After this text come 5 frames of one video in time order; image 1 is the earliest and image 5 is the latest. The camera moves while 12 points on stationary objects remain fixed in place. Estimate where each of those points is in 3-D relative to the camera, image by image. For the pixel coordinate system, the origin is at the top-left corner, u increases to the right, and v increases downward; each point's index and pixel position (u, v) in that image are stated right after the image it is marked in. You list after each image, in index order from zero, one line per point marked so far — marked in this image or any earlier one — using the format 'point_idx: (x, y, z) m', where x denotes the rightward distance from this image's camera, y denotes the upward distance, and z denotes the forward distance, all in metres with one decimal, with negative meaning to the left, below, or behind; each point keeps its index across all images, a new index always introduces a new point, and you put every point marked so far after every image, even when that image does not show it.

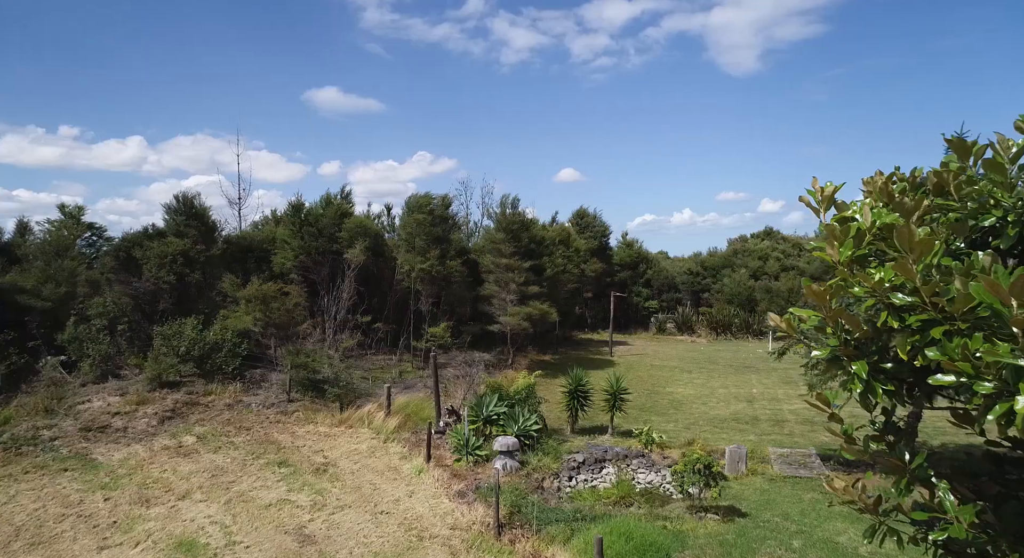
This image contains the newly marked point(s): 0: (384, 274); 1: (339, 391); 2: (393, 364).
0: (-3.3, +0.1, +19.2) m
1: (-3.6, -2.3, +15.6) m
2: (-2.8, -2.1, +18.0) m
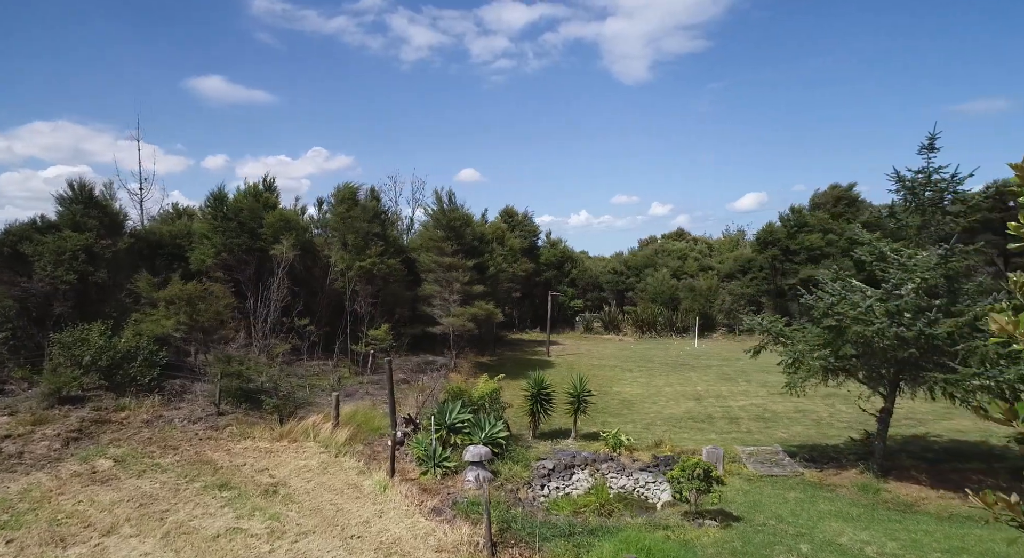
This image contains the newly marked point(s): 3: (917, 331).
0: (-4.7, +0.1, +17.8) m
1: (-4.4, -2.3, +14.1) m
2: (-4.1, -2.0, +16.6) m
3: (+5.7, -0.8, +10.5) m
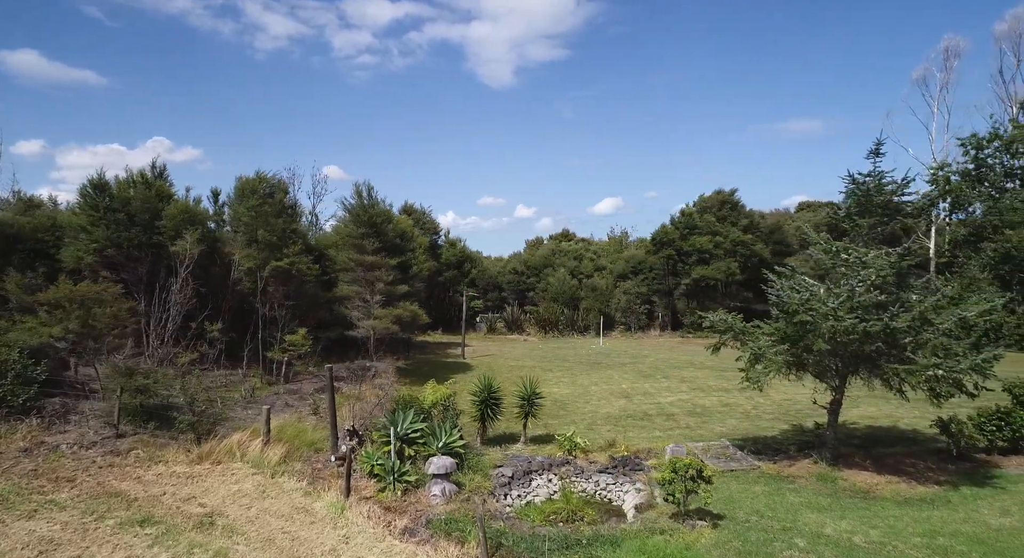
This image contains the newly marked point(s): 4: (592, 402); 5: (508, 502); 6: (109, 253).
0: (-6.3, +0.1, +15.9) m
1: (-5.3, -2.3, +12.4) m
2: (-5.4, -2.0, +14.9) m
3: (+5.3, -0.7, +10.8) m
4: (+1.8, -2.7, +16.7) m
5: (0.0, -3.3, +11.1) m
6: (-7.9, +0.5, +14.7) m
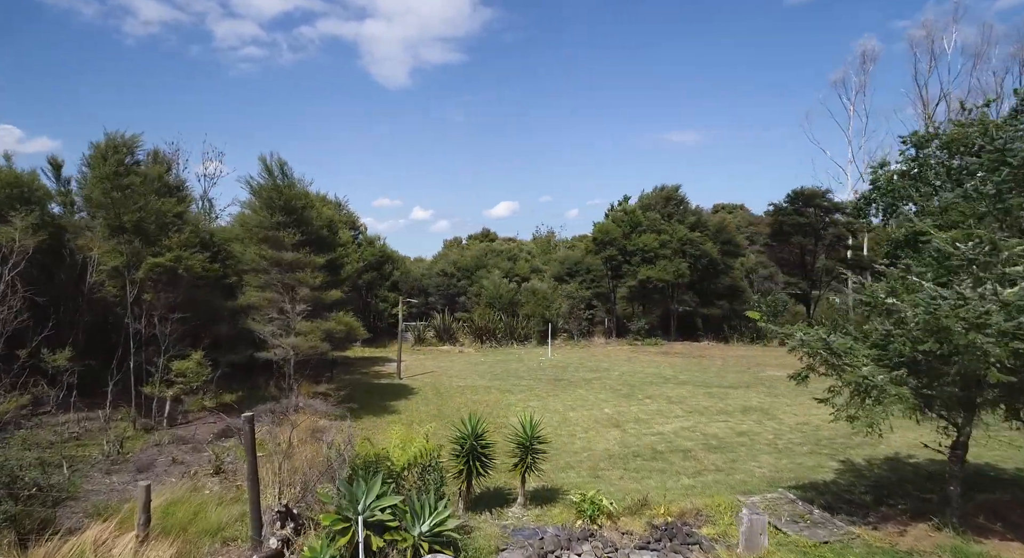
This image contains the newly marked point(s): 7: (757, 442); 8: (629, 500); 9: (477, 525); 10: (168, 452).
0: (-6.7, +0.1, +11.1) m
1: (-5.1, -2.3, +7.7) m
2: (-5.6, -2.1, +10.2) m
3: (+5.6, -0.6, +7.9) m
4: (+1.2, -2.8, +13.1) m
5: (+0.3, -3.3, +7.3) m
6: (-8.1, +0.5, +9.6) m
7: (+4.3, -2.9, +13.2) m
8: (+1.5, -3.0, +10.1) m
9: (-0.4, -3.0, +9.0) m
10: (-4.5, -2.3, +9.9) m
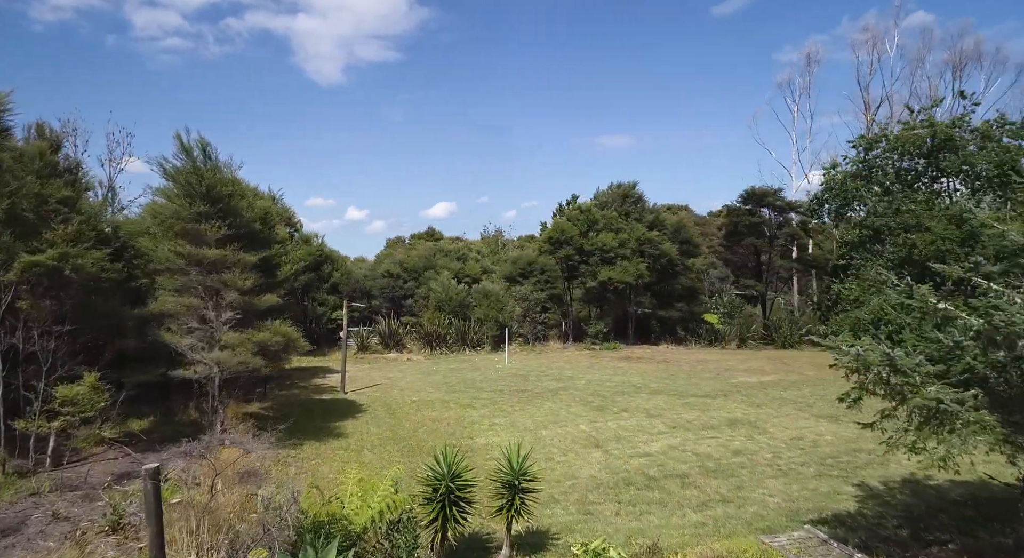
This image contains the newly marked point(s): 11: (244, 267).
0: (-6.9, 0.0, +8.7) m
1: (-5.1, -2.3, +5.5) m
2: (-5.8, -2.1, +7.9) m
3: (+5.6, -0.6, +6.5) m
4: (+0.7, -2.8, +11.3) m
5: (+0.3, -3.3, +5.5) m
6: (-8.2, +0.4, +7.1) m
7: (+3.8, -2.9, +11.7) m
8: (+1.3, -3.0, +8.4) m
9: (-0.5, -3.0, +7.1) m
10: (-4.7, -2.3, +7.7) m
11: (-3.7, +0.2, +10.5) m
